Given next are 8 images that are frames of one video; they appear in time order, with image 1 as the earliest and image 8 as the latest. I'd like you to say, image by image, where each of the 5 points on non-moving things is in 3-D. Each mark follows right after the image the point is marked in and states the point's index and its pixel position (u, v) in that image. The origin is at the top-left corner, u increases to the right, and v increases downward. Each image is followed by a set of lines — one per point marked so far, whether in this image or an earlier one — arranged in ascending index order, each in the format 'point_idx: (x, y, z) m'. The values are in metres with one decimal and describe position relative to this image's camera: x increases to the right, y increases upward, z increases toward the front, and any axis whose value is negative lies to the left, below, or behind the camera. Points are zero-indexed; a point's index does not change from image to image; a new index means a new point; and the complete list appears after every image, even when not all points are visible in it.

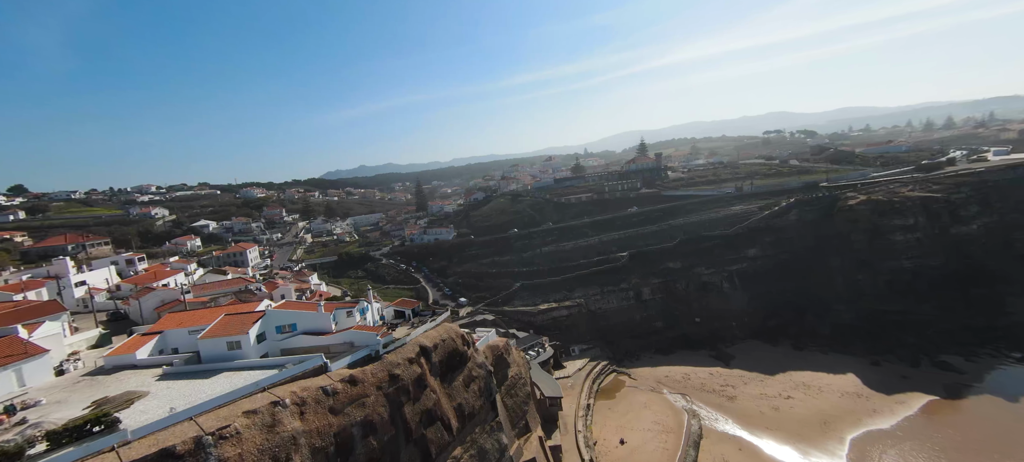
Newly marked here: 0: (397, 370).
0: (-3.9, -4.7, +14.2) m
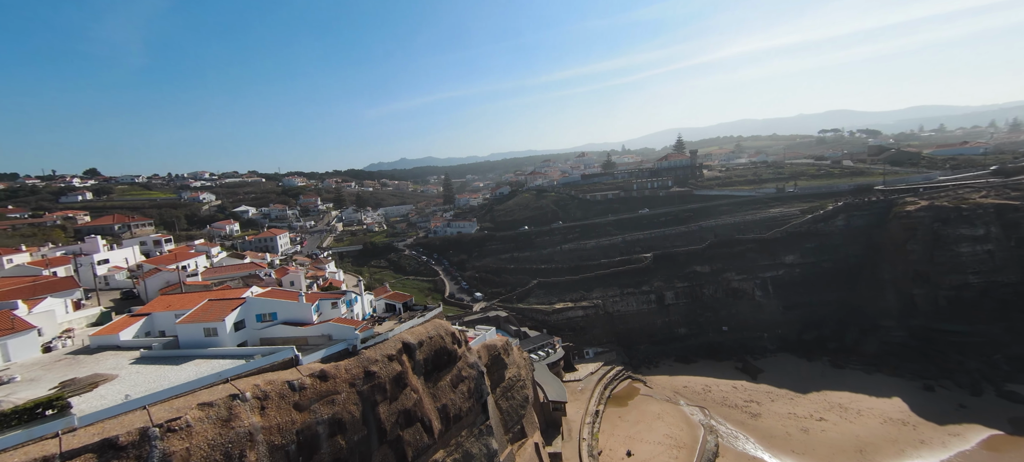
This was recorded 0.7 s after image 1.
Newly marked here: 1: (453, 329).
0: (-4.5, -4.4, +13.6) m
1: (-2.5, -4.1, +17.4) m
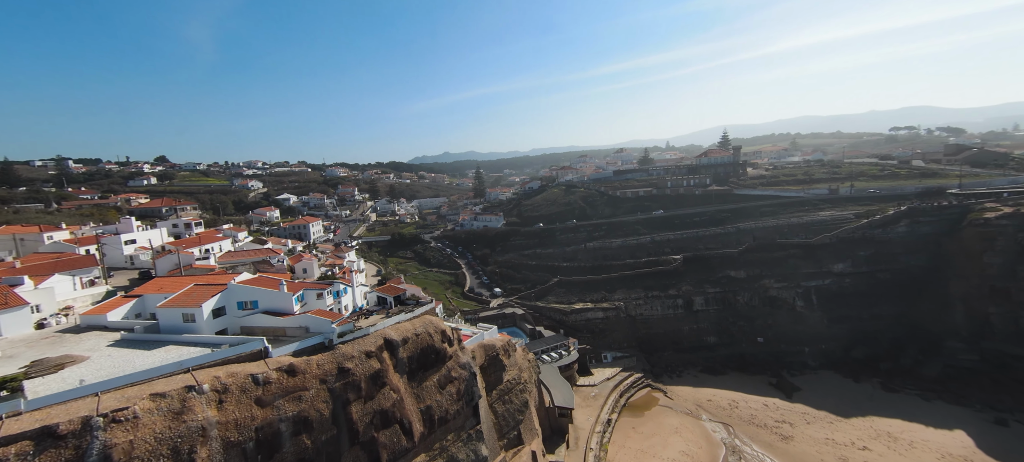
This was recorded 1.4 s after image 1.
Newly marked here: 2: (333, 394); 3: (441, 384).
0: (-5.0, -4.1, +12.9) m
1: (-2.7, -3.8, +16.5) m
2: (-5.3, -4.8, +12.3) m
3: (-2.7, -5.7, +15.7) m
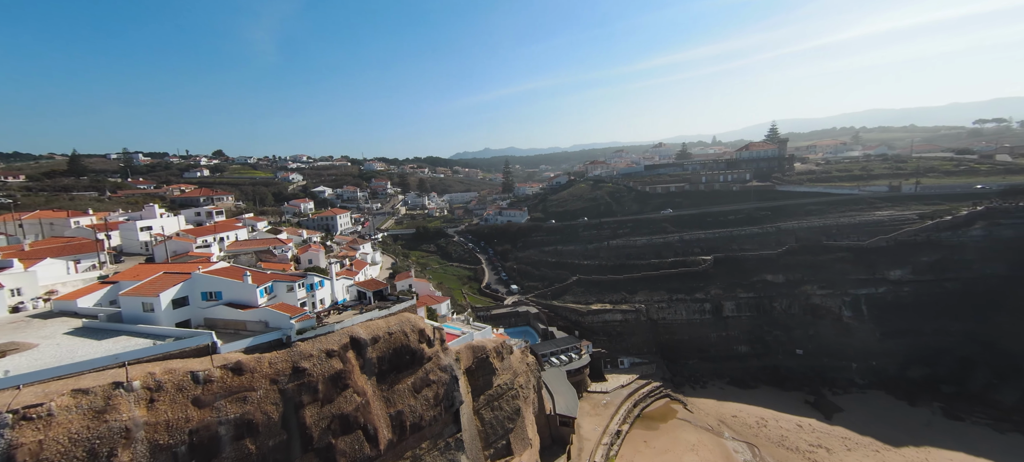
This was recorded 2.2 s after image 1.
0: (-5.9, -3.8, +11.9) m
1: (-3.2, -3.5, +15.2) m
2: (-6.2, -4.5, +11.4) m
3: (-3.4, -5.4, +14.5) m
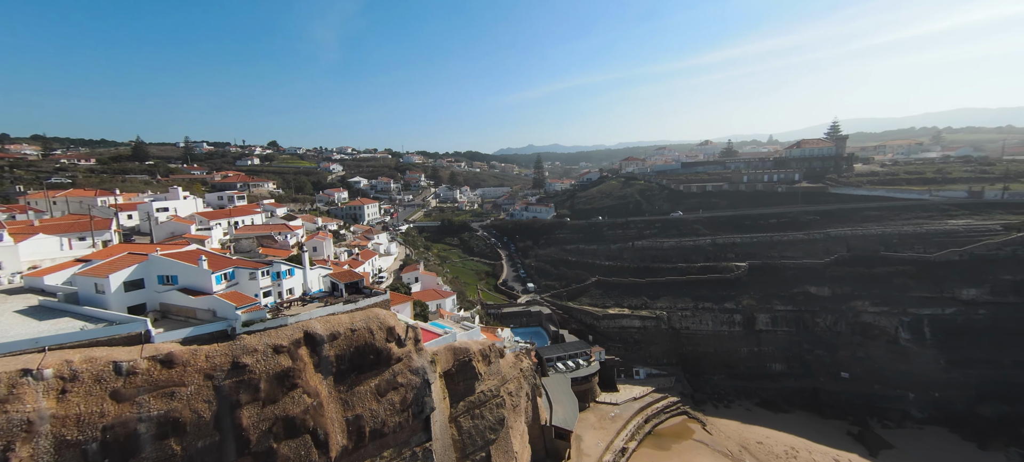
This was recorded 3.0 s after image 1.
0: (-6.9, -3.3, +10.9) m
1: (-3.9, -3.1, +14.0) m
2: (-7.3, -4.1, +10.4) m
3: (-4.2, -5.1, +13.3) m
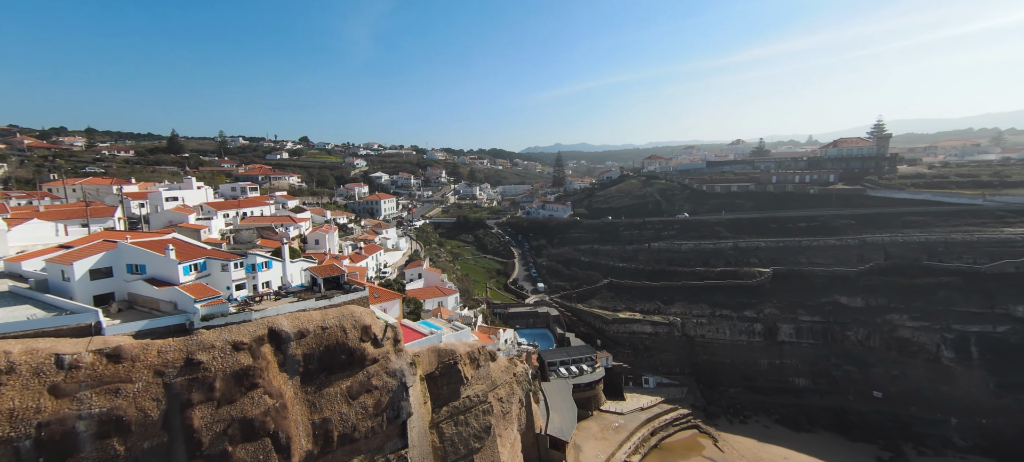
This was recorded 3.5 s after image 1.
0: (-7.6, -3.0, +10.2) m
1: (-4.4, -2.9, +13.1) m
2: (-8.0, -3.8, +9.8) m
3: (-4.8, -4.9, +12.5) m
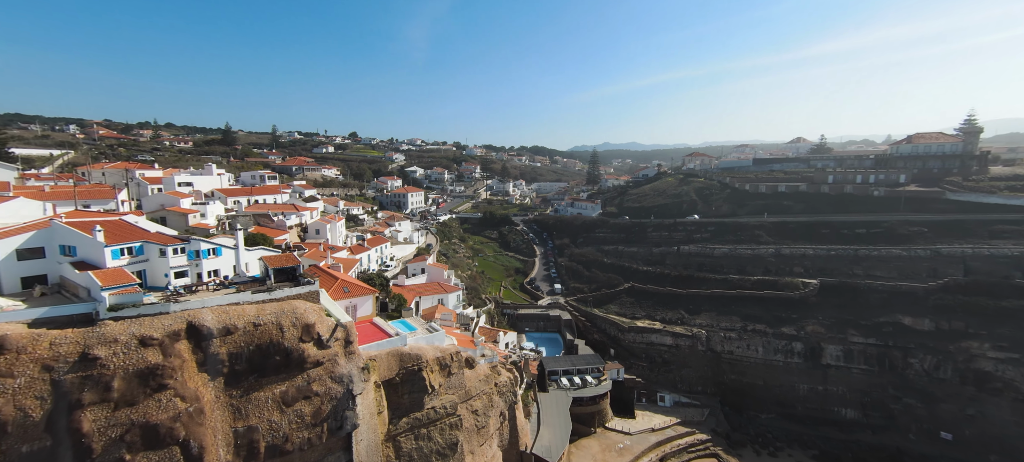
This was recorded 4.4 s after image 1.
0: (-8.9, -2.6, +9.1) m
1: (-5.5, -2.5, +11.7) m
2: (-9.4, -3.3, +8.7) m
3: (-6.0, -4.5, +11.0) m
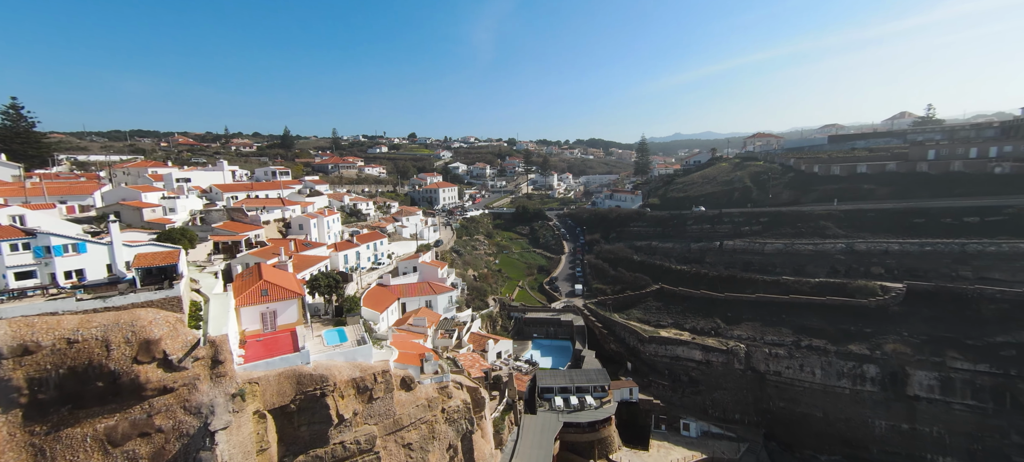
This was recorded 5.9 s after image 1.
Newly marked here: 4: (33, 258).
0: (-11.5, -2.4, +7.1) m
1: (-7.7, -2.3, +9.2) m
2: (-12.1, -3.1, +6.8) m
3: (-8.3, -4.3, +8.6) m
4: (-11.6, -0.7, +10.1) m
